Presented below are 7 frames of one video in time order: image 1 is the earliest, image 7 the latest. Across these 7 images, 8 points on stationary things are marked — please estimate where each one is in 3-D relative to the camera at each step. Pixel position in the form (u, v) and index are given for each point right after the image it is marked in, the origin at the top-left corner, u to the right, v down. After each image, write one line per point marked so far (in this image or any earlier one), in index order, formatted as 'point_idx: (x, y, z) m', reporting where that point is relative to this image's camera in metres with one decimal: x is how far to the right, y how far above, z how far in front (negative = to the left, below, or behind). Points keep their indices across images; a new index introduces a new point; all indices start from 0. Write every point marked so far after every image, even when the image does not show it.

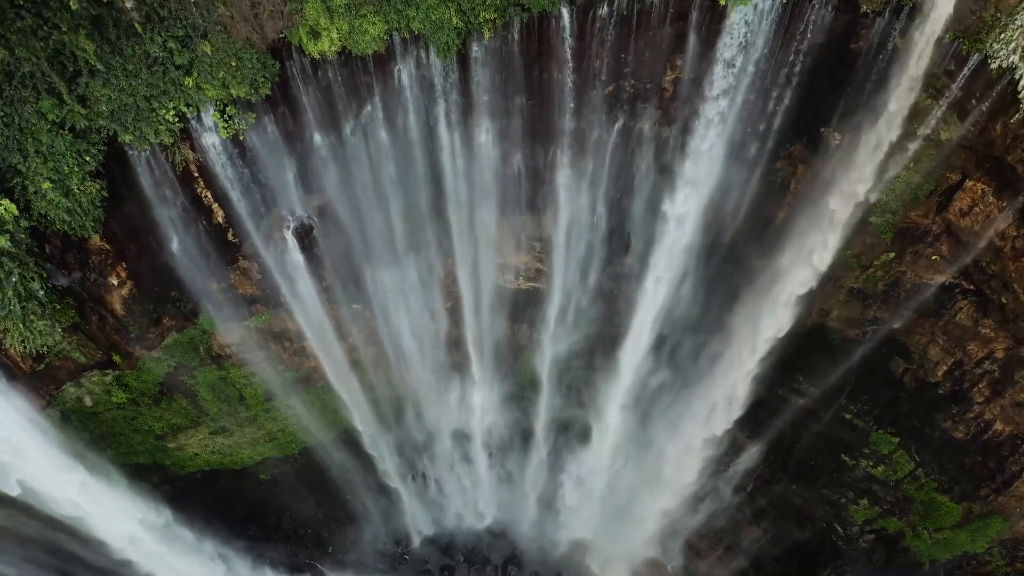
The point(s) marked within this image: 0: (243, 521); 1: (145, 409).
0: (-5.6, -5.0, +13.7) m
1: (-6.4, -2.1, +11.3) m
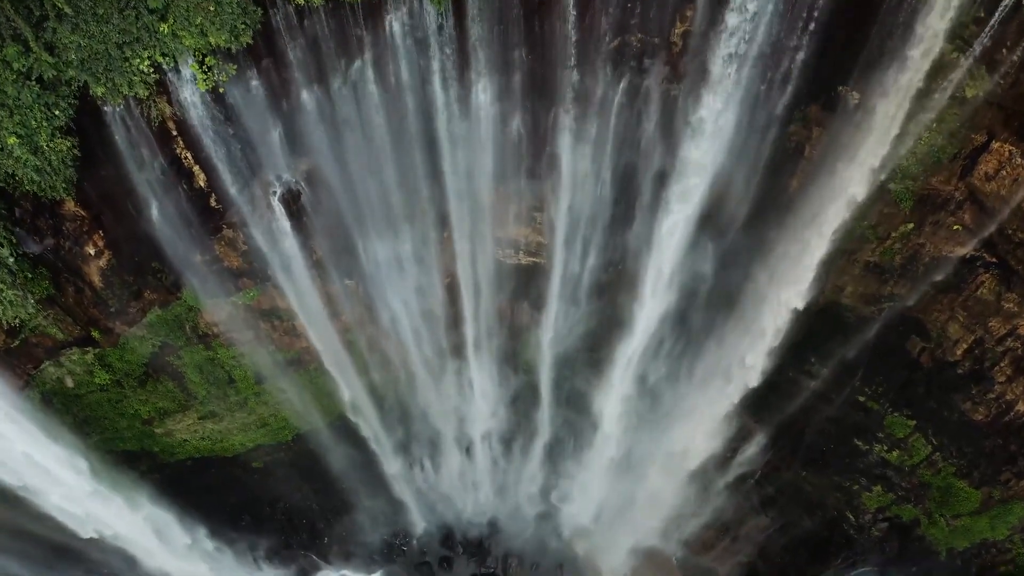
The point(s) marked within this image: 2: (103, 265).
0: (-5.6, -4.6, +13.2) m
1: (-6.4, -1.7, +10.8) m
2: (-5.8, +0.4, +9.2) m
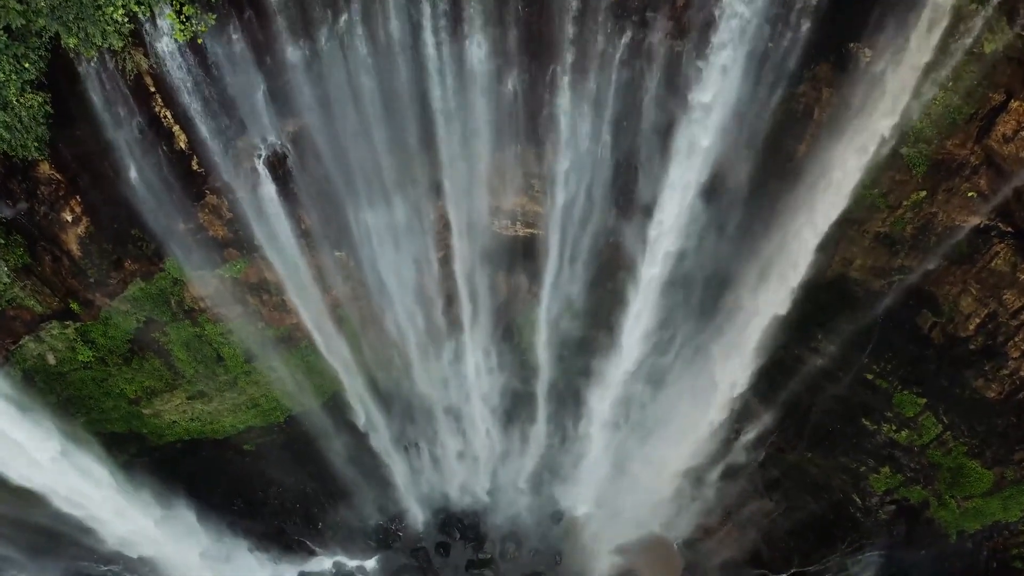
0: (-5.7, -4.1, +12.9) m
1: (-6.4, -1.3, +10.5) m
2: (-5.9, +0.8, +8.8) m
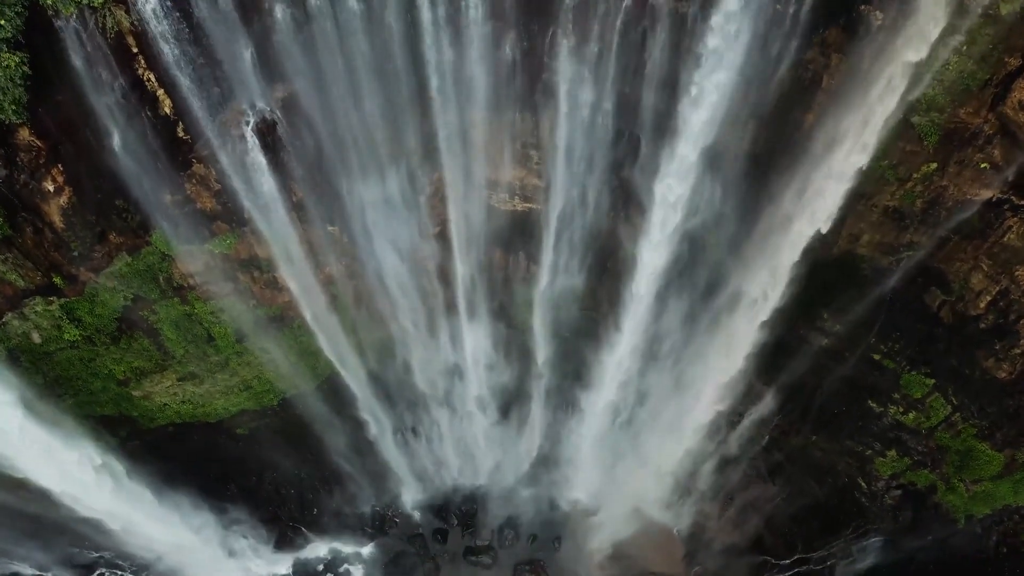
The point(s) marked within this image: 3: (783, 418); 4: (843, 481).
0: (-5.7, -3.8, +12.6) m
1: (-6.4, -1.0, +10.2) m
2: (-5.9, +1.1, +8.5) m
3: (+4.9, -2.4, +11.8) m
4: (+5.9, -3.4, +11.6) m
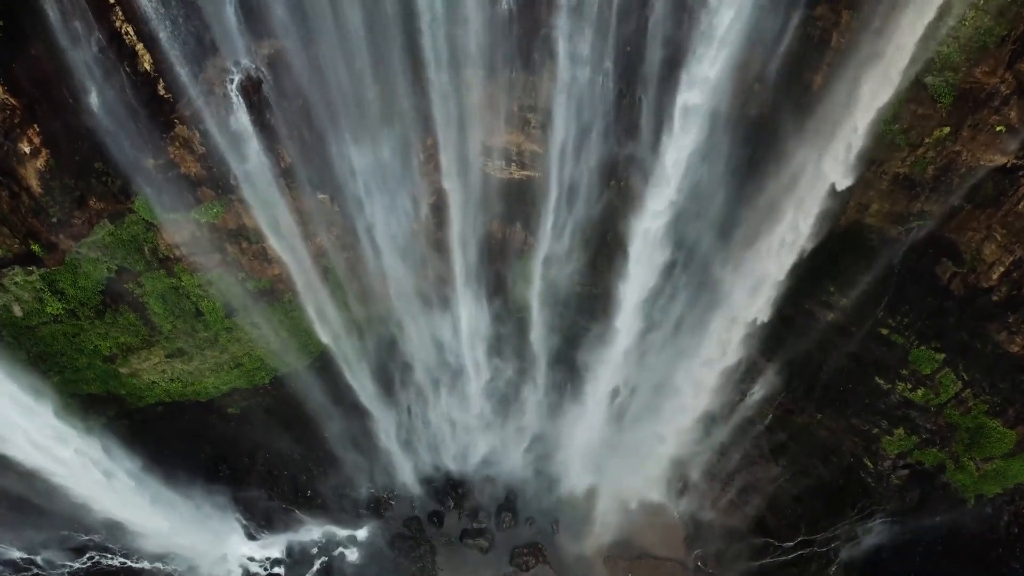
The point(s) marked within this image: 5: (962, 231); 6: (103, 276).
0: (-5.7, -3.3, +12.3) m
1: (-6.5, -0.5, +9.9) m
2: (-6.0, +1.5, +8.2) m
3: (+4.9, -1.9, +11.5) m
4: (+5.9, -3.0, +11.3) m
5: (+6.1, +0.8, +8.8) m
6: (-5.9, +0.2, +9.4) m
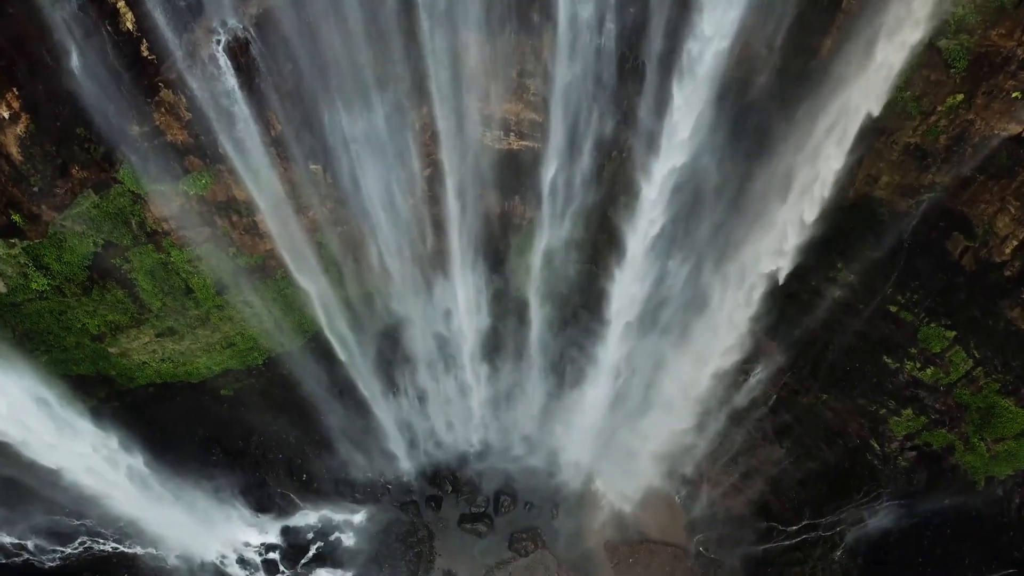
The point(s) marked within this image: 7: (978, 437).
0: (-5.8, -2.9, +12.1) m
1: (-6.5, -0.2, +9.6) m
2: (-6.0, +1.9, +7.9) m
3: (+4.9, -1.5, +11.3) m
4: (+5.8, -2.6, +11.0) m
5: (+6.1, +1.2, +8.5) m
6: (-6.0, +0.5, +9.1) m
7: (+7.2, -2.3, +10.0) m
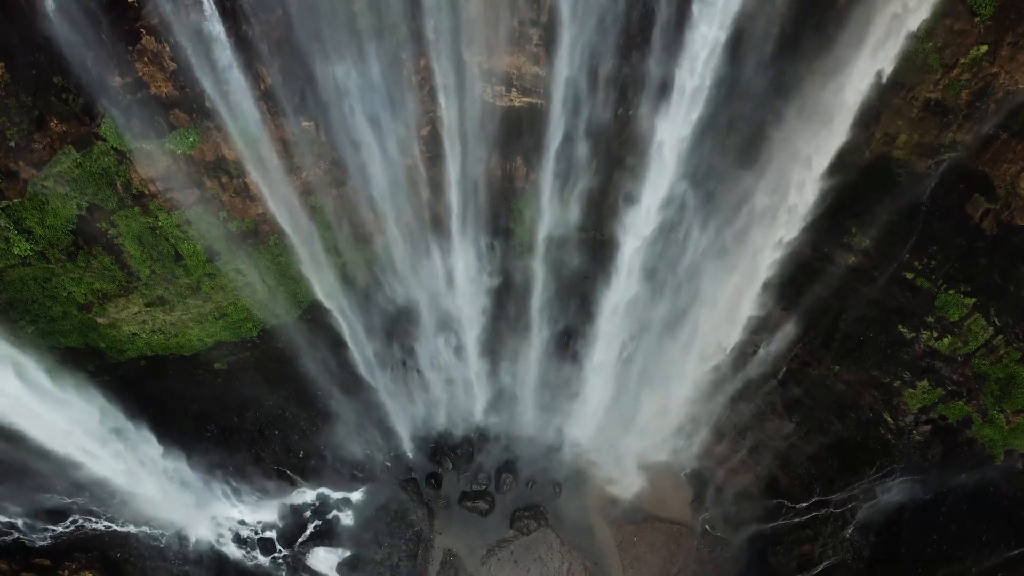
0: (-5.7, -2.4, +11.8) m
1: (-6.5, +0.3, +9.2) m
2: (-6.0, +2.3, +7.5) m
3: (+4.9, -1.0, +10.9) m
4: (+5.9, -2.1, +10.7) m
5: (+6.1, +1.7, +8.1) m
6: (-5.9, +1.0, +8.8) m
7: (+7.2, -1.7, +9.6) m
